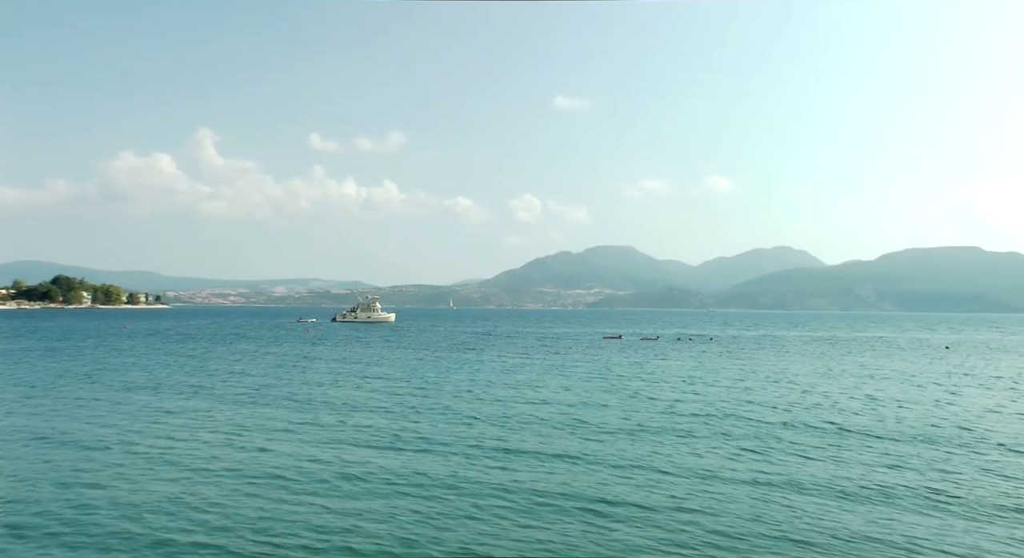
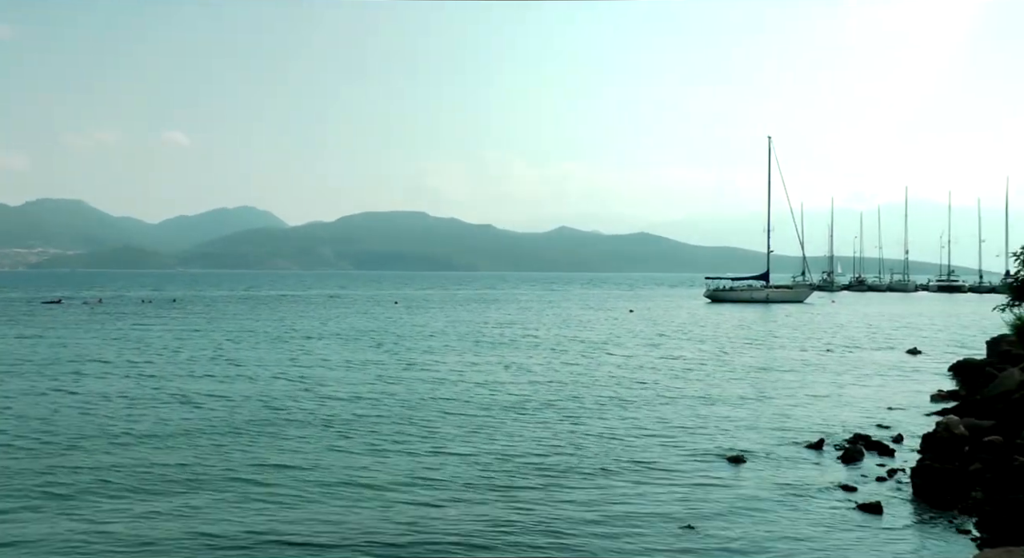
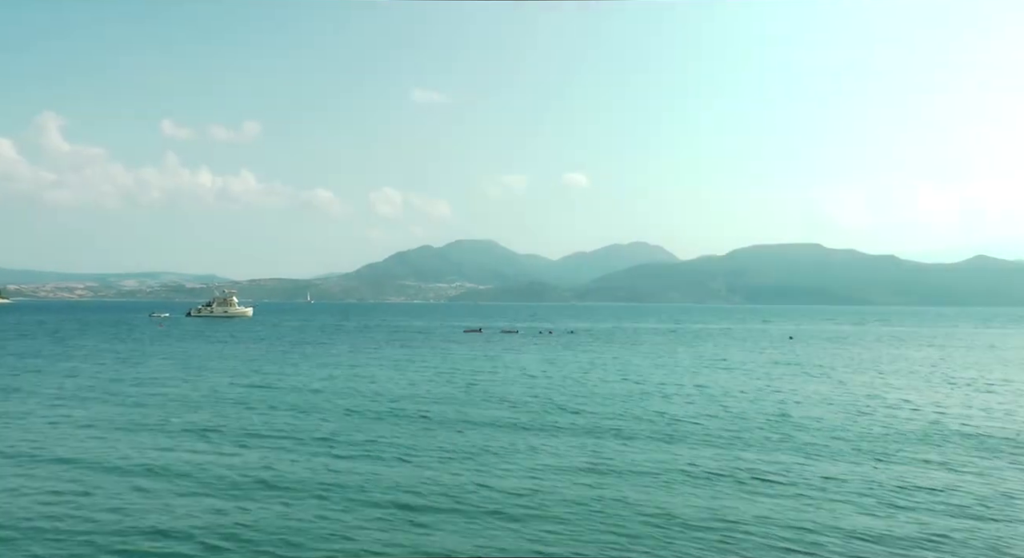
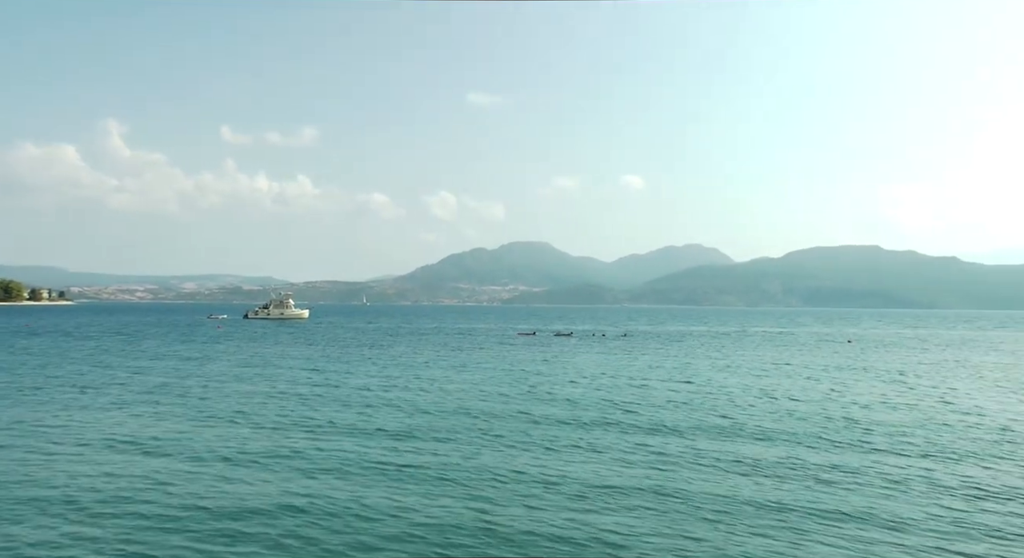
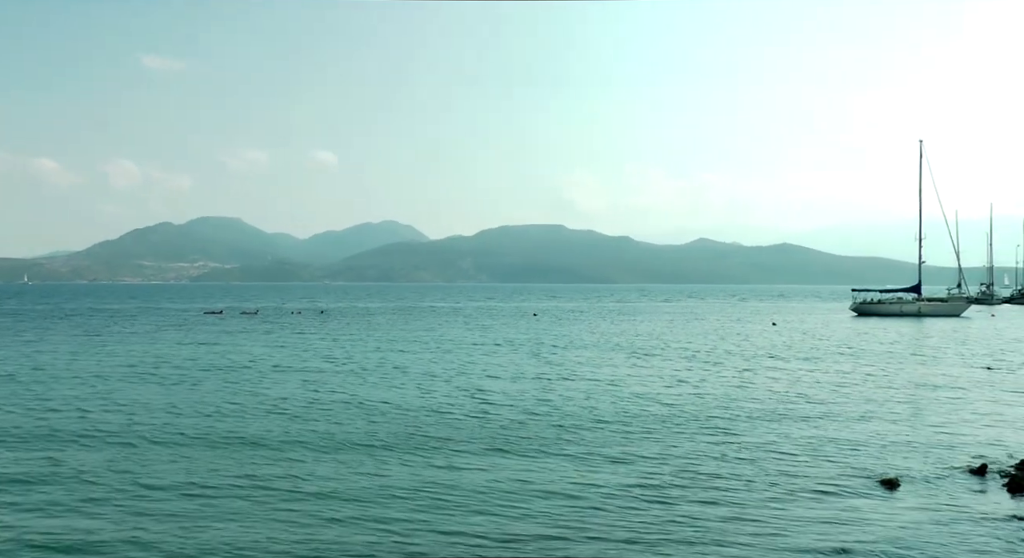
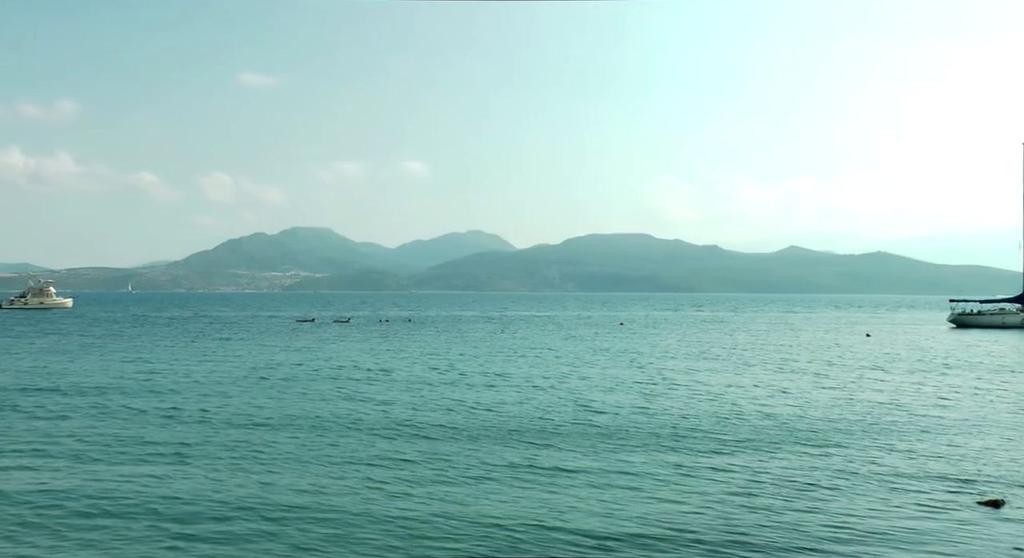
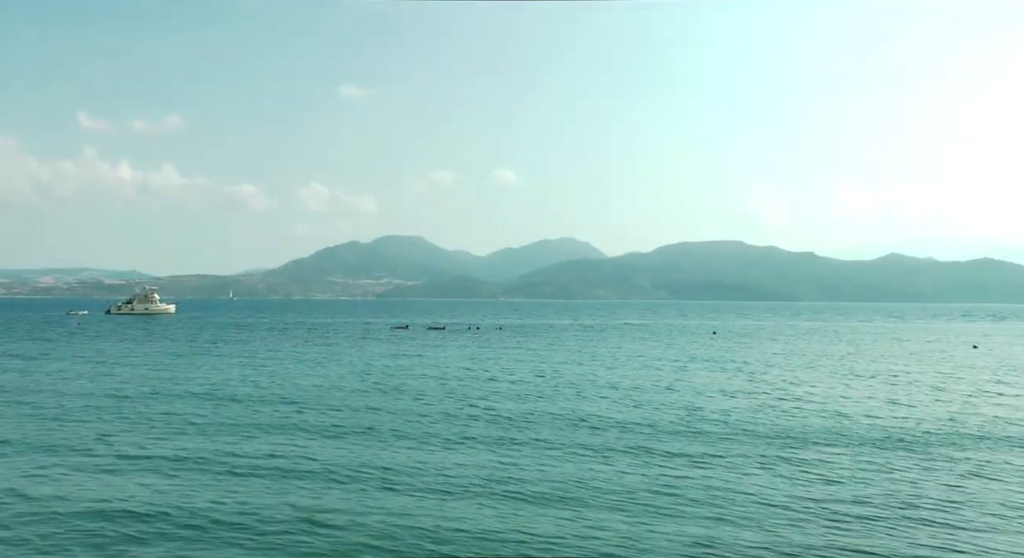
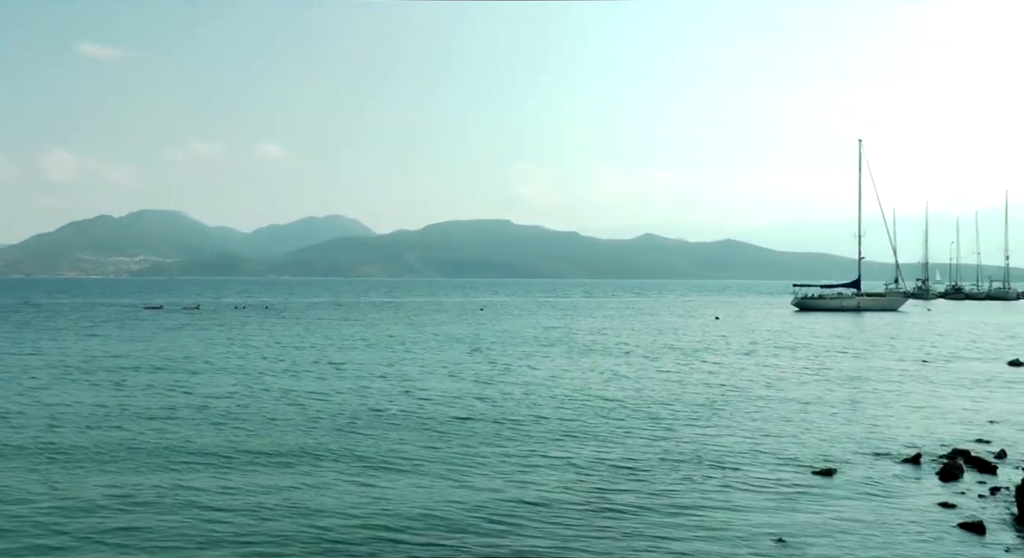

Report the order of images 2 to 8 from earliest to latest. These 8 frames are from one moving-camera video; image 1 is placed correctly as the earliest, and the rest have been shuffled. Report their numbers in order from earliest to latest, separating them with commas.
4, 3, 7, 6, 5, 8, 2
